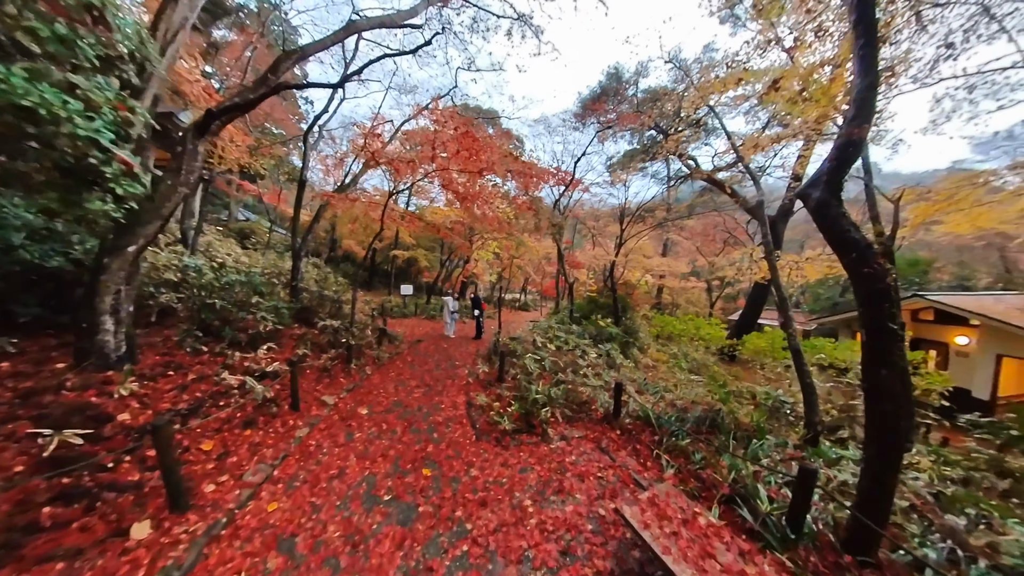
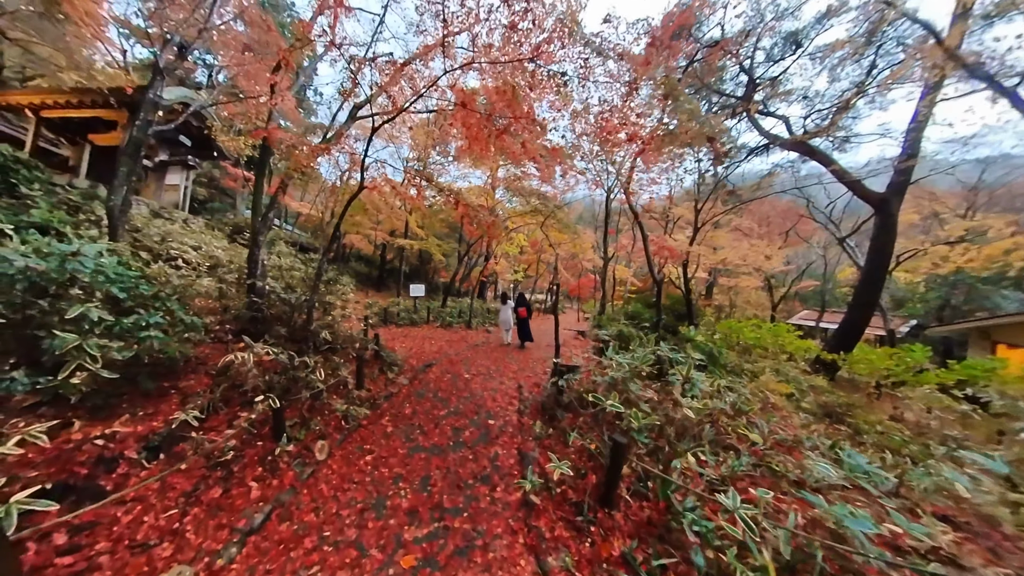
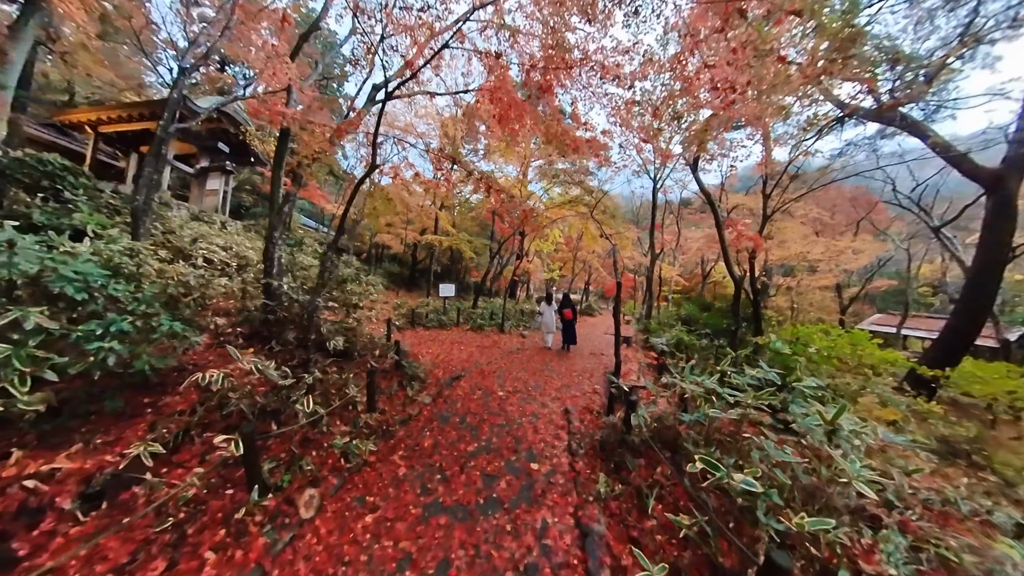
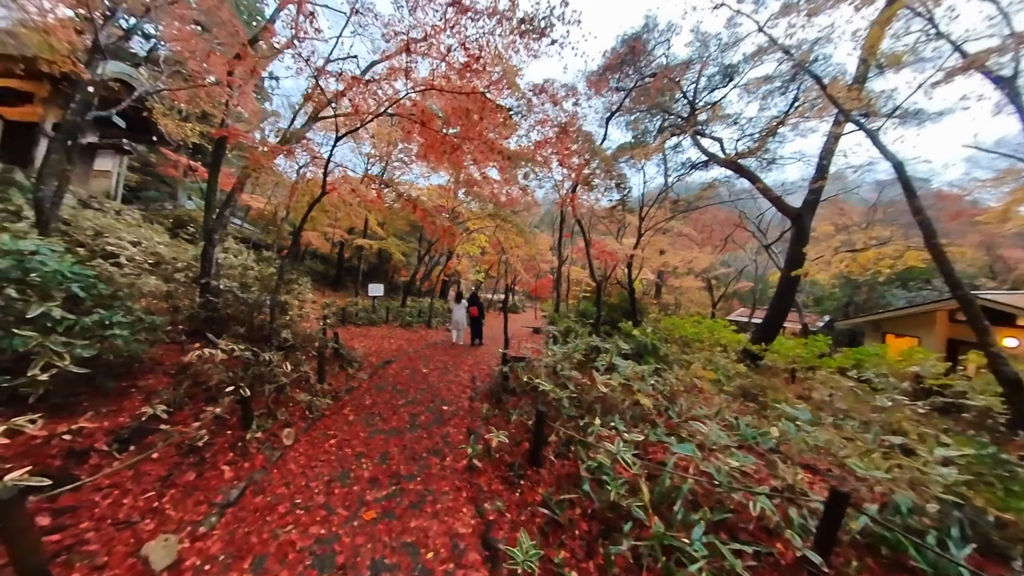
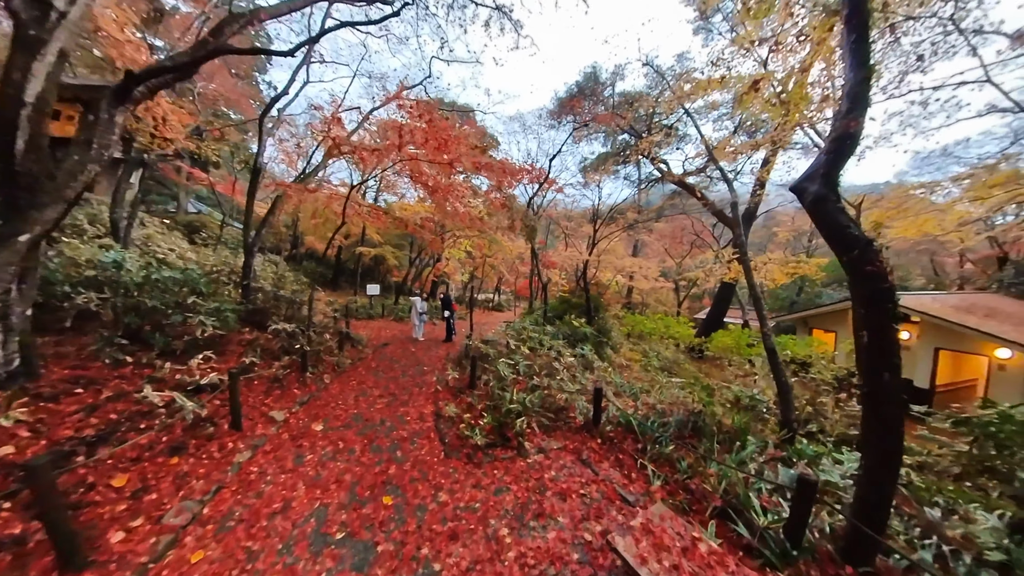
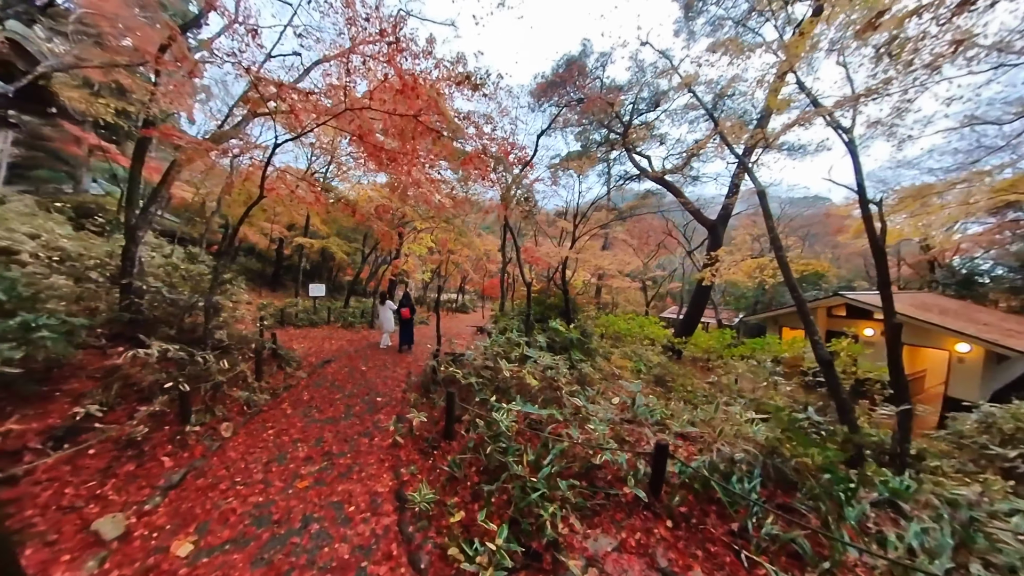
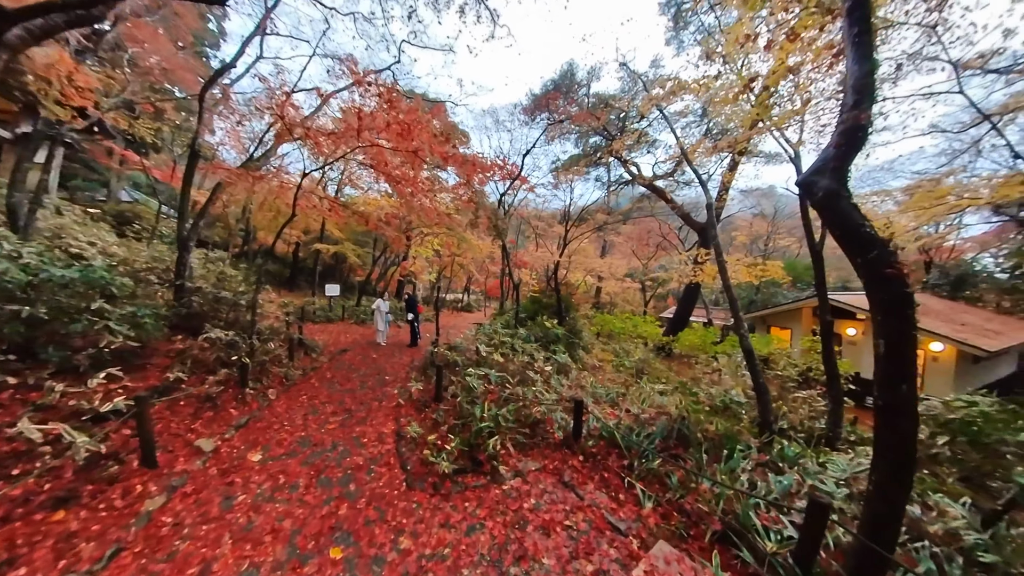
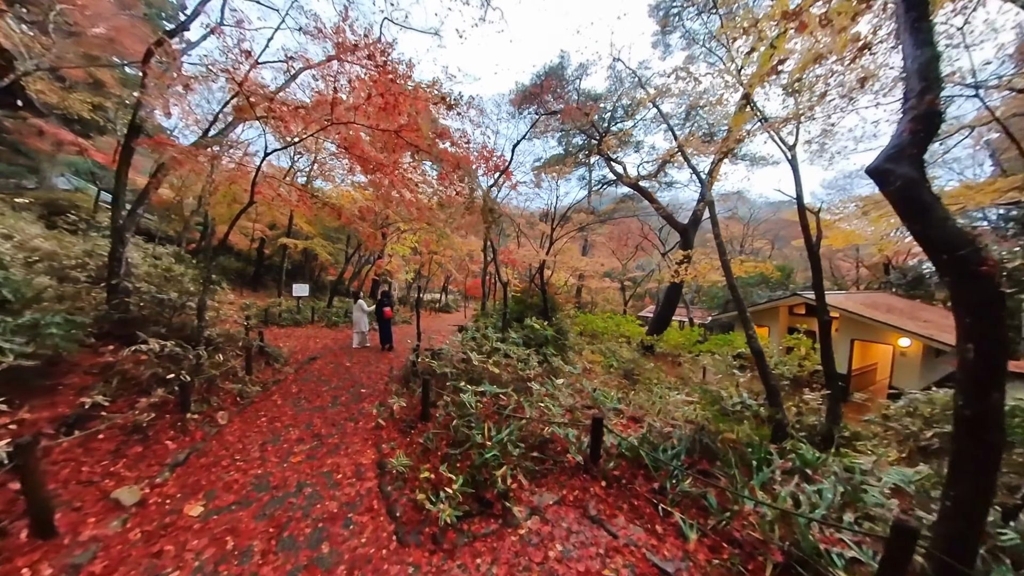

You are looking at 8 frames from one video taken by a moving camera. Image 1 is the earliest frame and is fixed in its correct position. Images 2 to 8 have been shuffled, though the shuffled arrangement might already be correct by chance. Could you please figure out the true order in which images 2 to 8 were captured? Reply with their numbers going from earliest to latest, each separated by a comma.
5, 7, 8, 6, 4, 2, 3
